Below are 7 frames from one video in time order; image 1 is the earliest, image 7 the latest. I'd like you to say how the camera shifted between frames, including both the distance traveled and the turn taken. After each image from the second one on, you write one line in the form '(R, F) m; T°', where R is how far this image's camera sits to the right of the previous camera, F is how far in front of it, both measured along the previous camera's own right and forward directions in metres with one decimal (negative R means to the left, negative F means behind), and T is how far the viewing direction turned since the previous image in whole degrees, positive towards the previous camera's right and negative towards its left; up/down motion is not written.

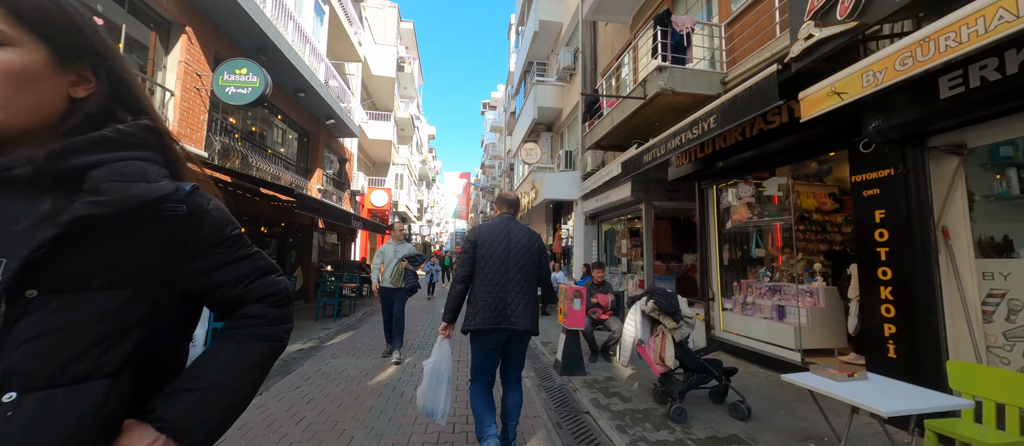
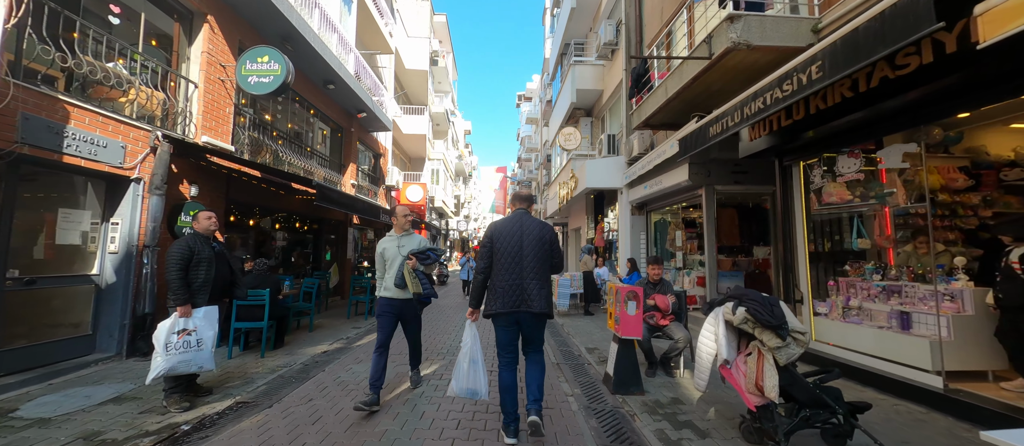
(0.0, +0.7) m; -6°
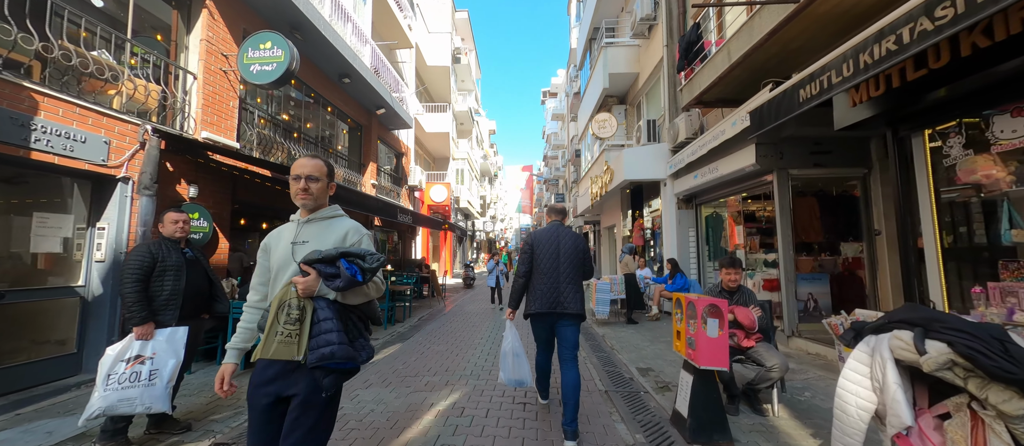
(-0.1, +0.9) m; -4°
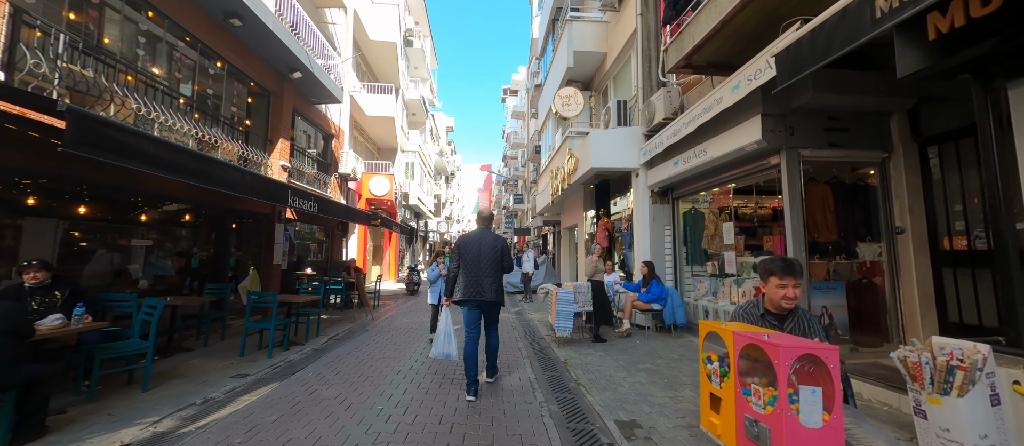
(+0.3, +1.7) m; +6°
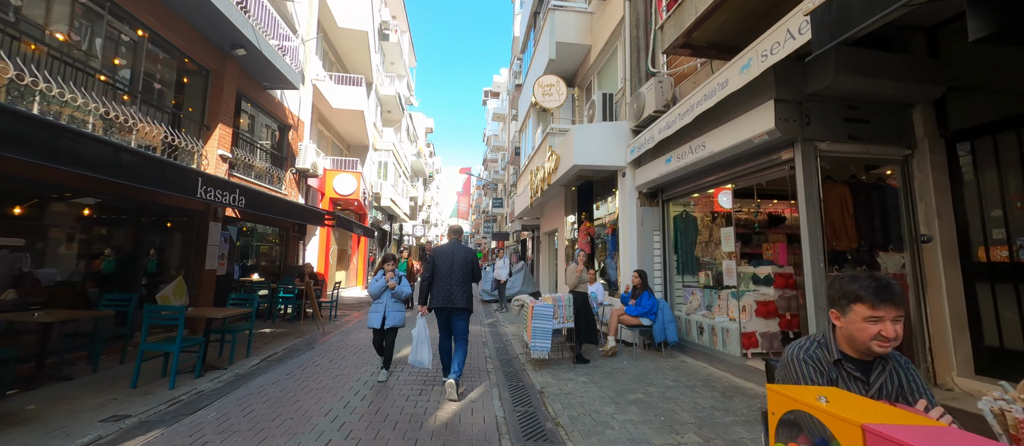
(+0.1, +0.9) m; +3°
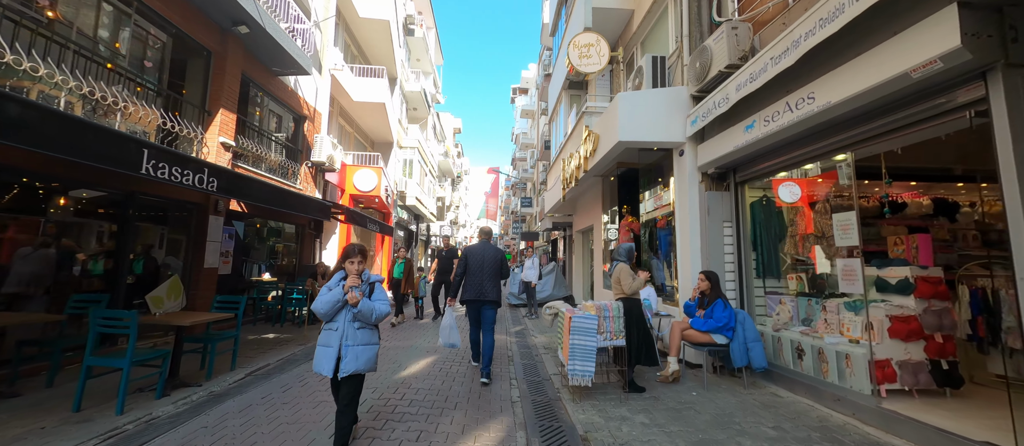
(0.0, +1.2) m; -5°
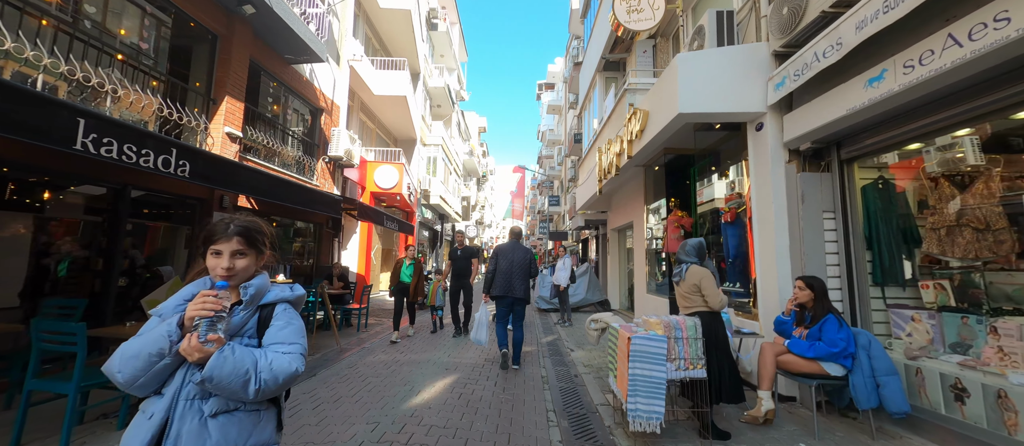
(-0.1, +0.9) m; -4°
